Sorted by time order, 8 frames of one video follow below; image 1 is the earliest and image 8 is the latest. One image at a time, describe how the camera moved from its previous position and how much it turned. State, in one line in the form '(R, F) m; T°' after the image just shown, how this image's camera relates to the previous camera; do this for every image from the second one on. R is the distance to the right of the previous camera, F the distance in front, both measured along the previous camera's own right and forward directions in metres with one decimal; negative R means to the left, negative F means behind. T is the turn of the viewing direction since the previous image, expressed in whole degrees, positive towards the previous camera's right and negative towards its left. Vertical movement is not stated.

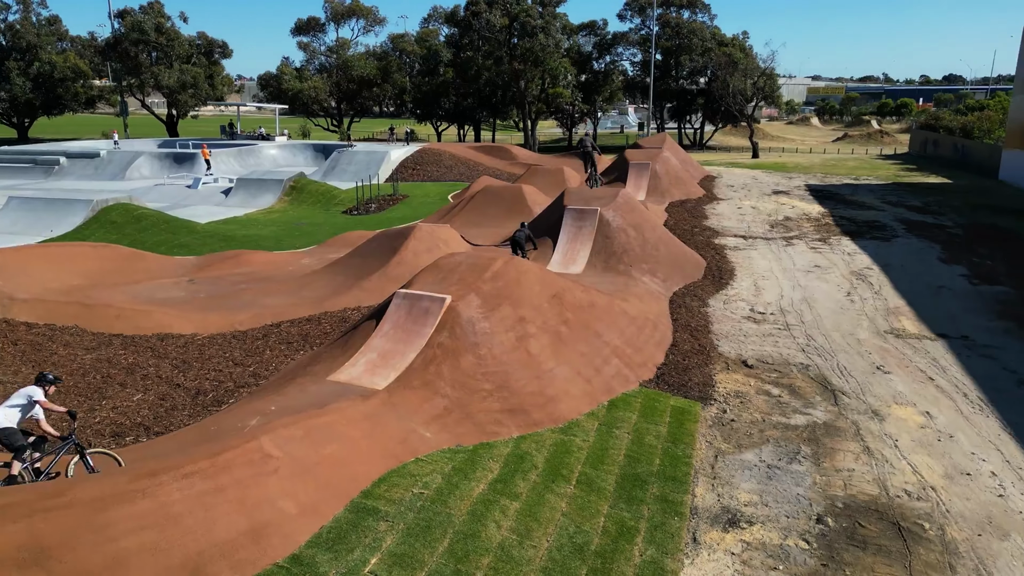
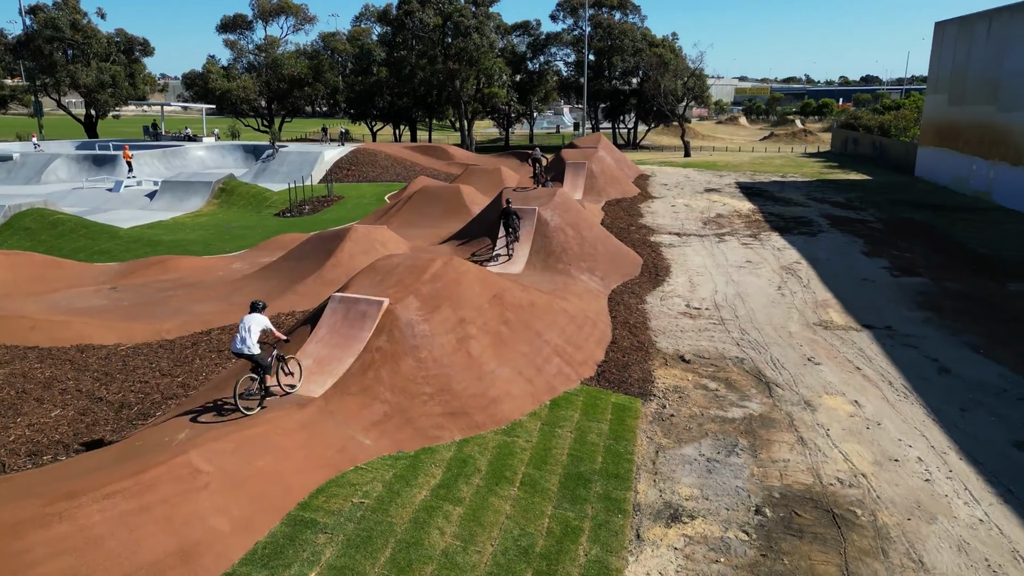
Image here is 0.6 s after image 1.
(0.0, +0.1) m; +5°
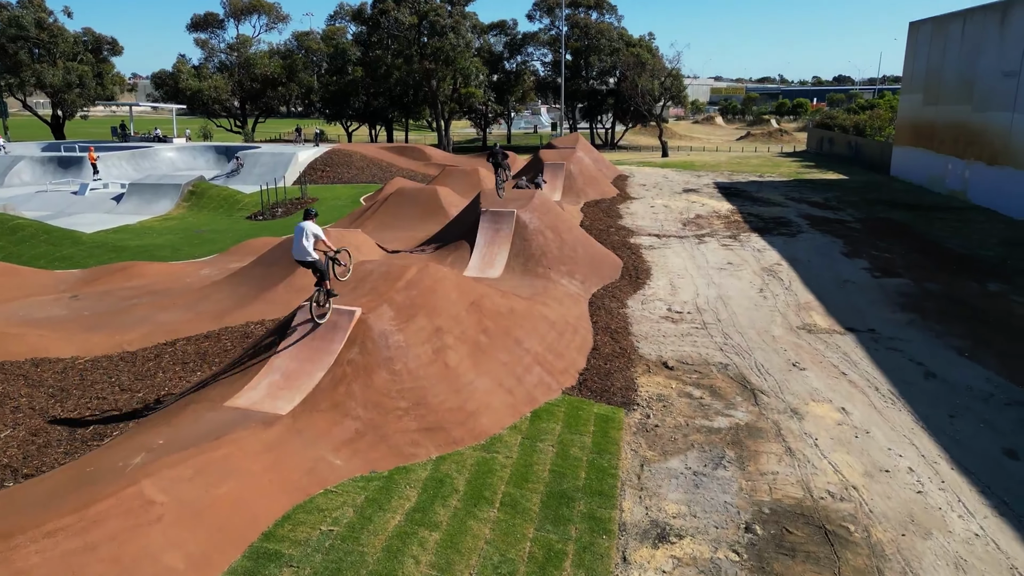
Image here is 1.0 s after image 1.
(0.0, +0.4) m; +2°
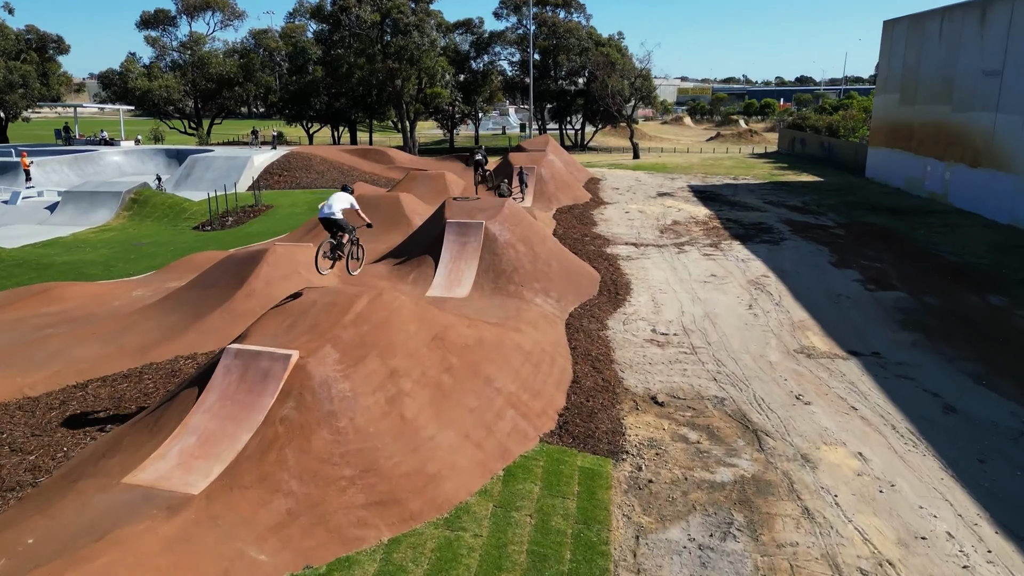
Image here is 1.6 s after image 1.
(0.0, +1.4) m; +2°
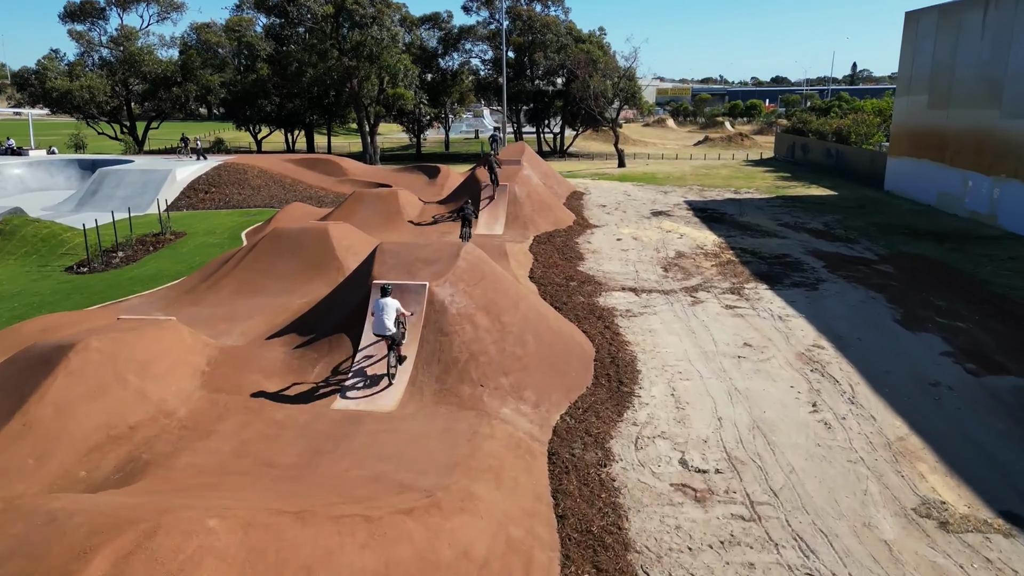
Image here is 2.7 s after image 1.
(+0.3, +4.6) m; +2°
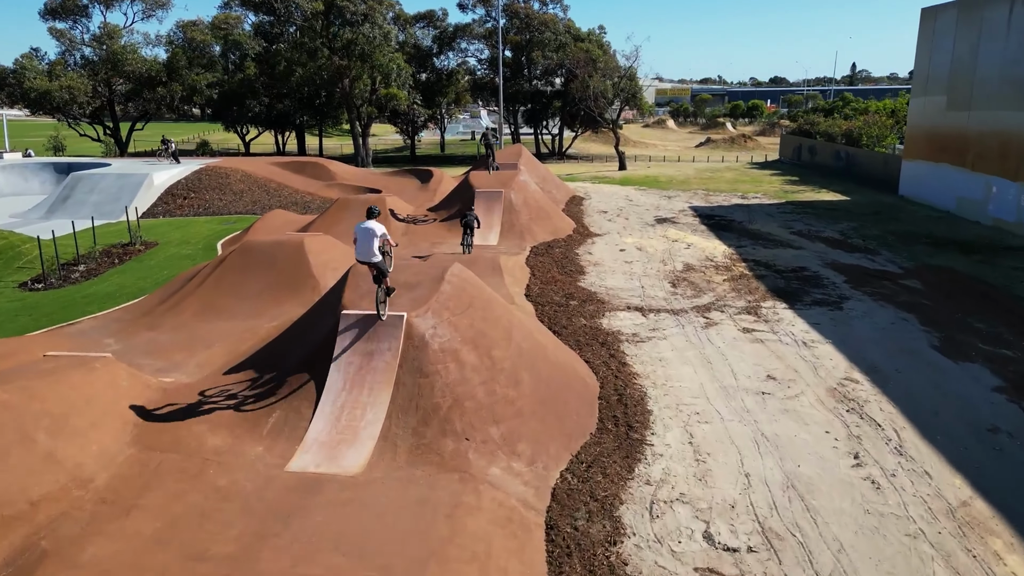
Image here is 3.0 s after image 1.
(+0.1, +1.4) m; 0°
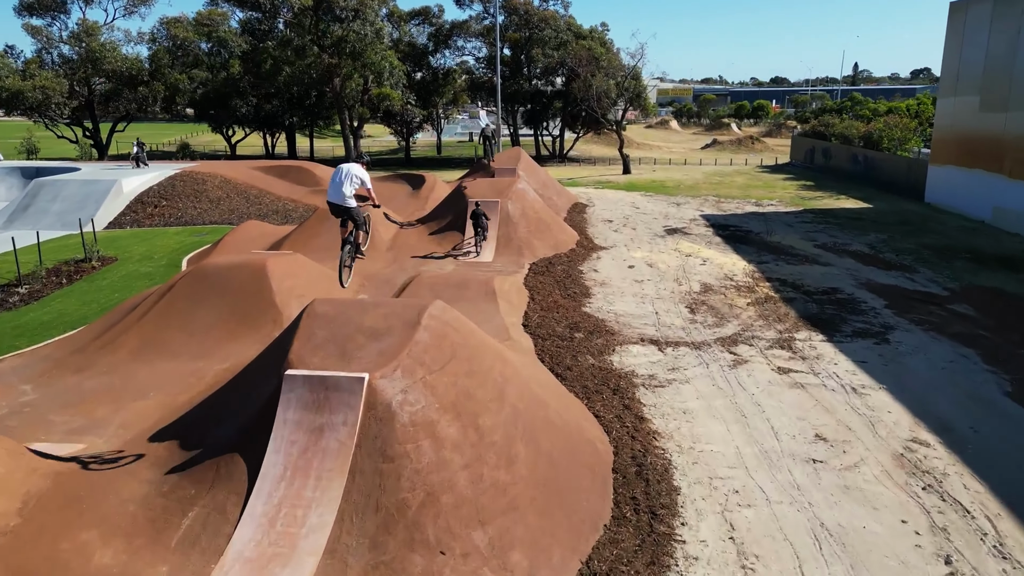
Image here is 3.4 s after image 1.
(+0.1, +1.9) m; 0°
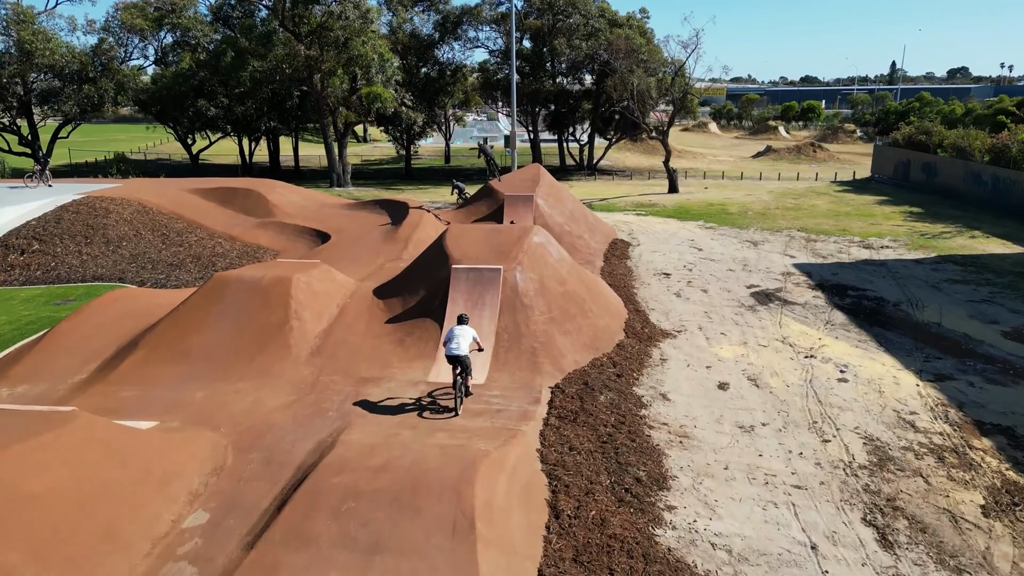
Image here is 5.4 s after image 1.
(+0.2, +7.2) m; -2°
